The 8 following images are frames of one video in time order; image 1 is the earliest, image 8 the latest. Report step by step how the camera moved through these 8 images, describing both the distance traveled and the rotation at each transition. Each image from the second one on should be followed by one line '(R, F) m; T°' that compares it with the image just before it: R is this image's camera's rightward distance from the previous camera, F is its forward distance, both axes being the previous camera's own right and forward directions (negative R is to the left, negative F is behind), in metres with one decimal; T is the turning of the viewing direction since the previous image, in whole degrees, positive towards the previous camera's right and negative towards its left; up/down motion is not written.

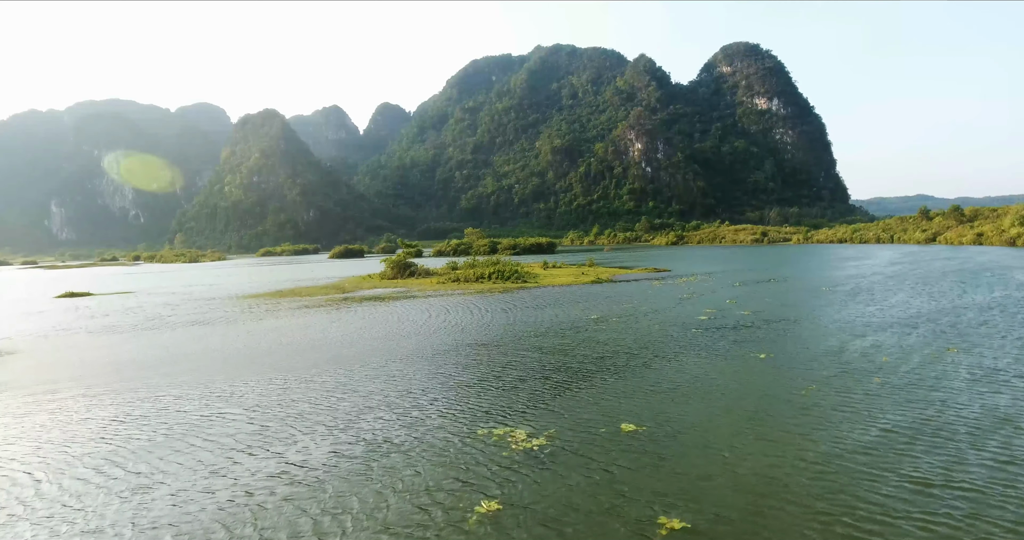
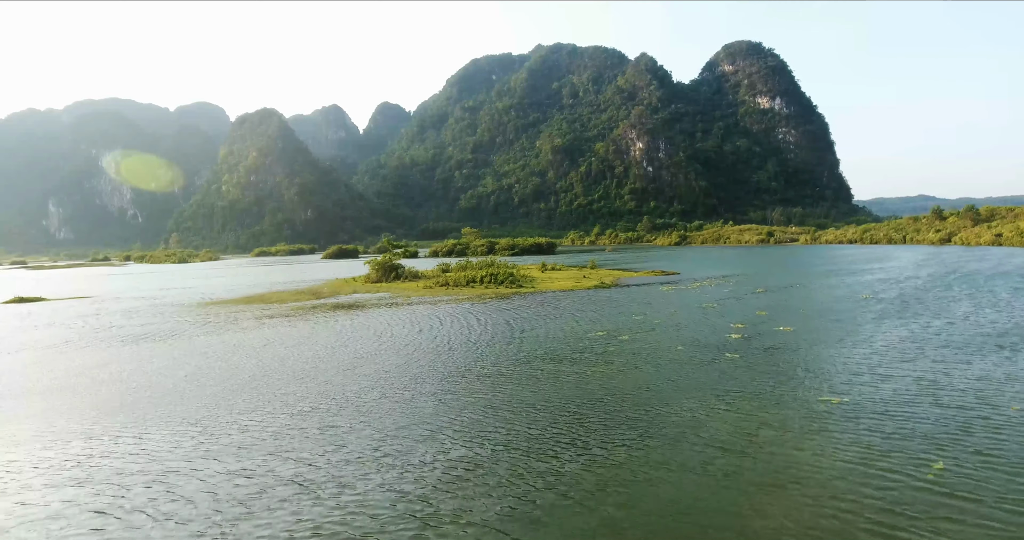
(+0.3, +3.8) m; 0°
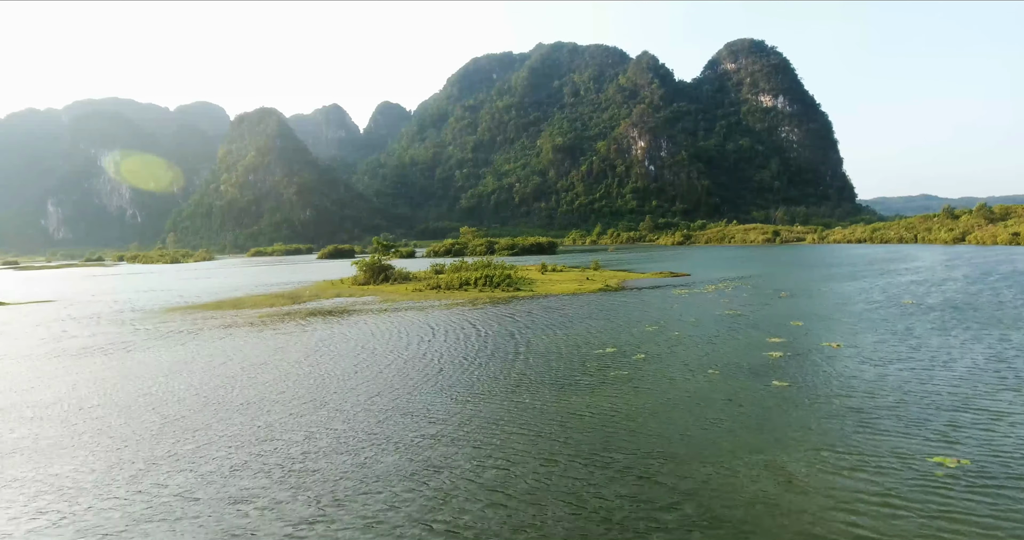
(+0.2, +2.9) m; 0°
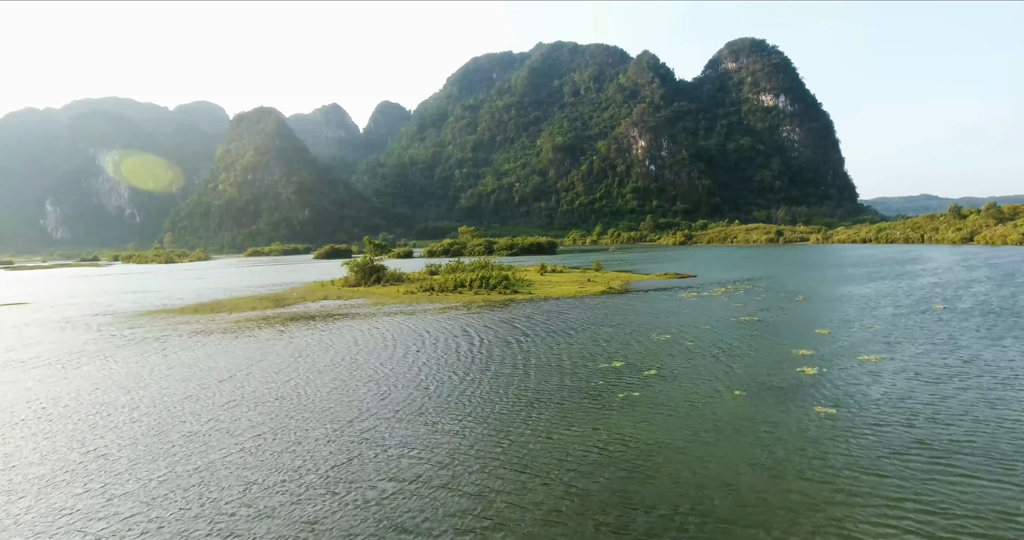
(+0.1, +1.8) m; 0°
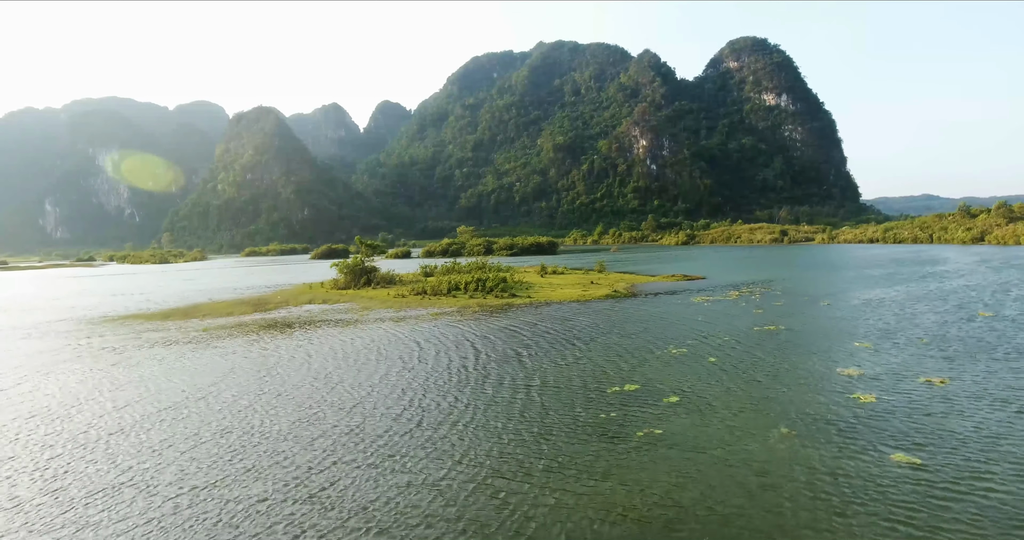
(+0.1, +2.1) m; 0°
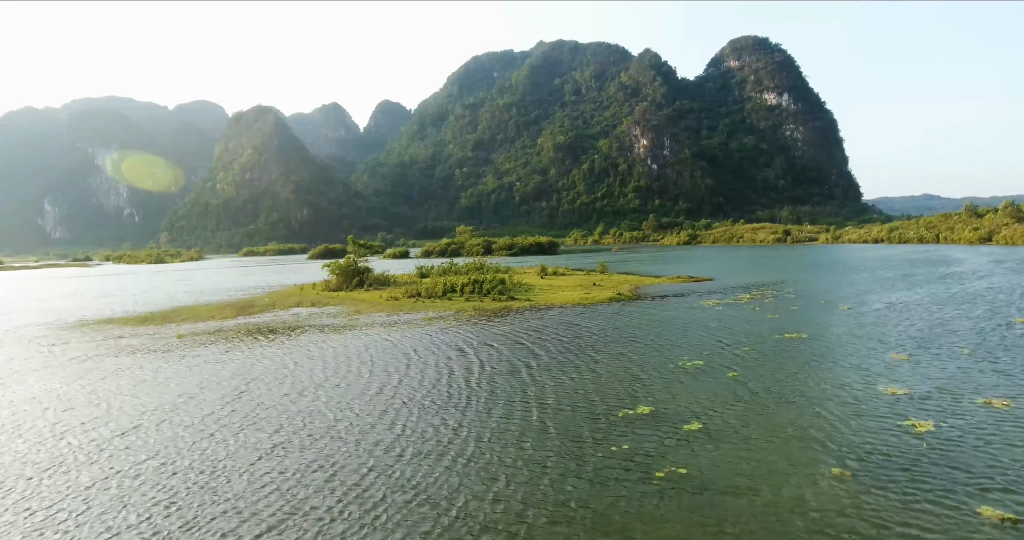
(+0.1, +1.5) m; 0°
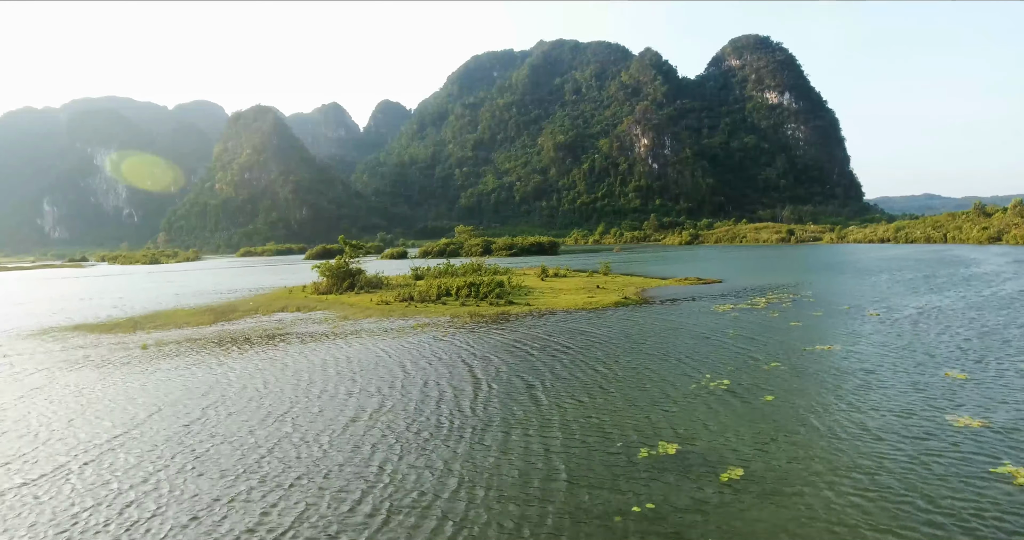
(+0.1, +1.7) m; 0°
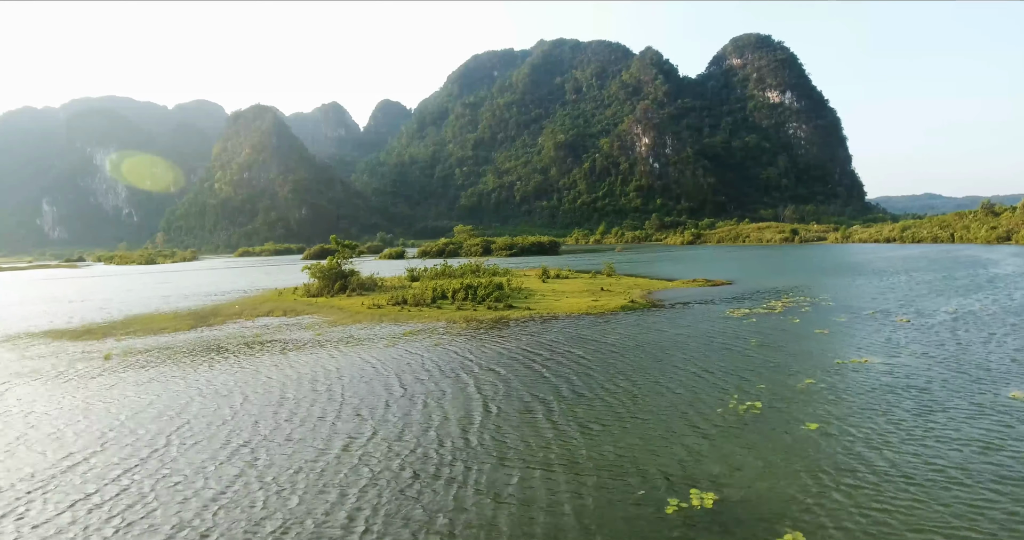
(0.0, +1.5) m; 0°
